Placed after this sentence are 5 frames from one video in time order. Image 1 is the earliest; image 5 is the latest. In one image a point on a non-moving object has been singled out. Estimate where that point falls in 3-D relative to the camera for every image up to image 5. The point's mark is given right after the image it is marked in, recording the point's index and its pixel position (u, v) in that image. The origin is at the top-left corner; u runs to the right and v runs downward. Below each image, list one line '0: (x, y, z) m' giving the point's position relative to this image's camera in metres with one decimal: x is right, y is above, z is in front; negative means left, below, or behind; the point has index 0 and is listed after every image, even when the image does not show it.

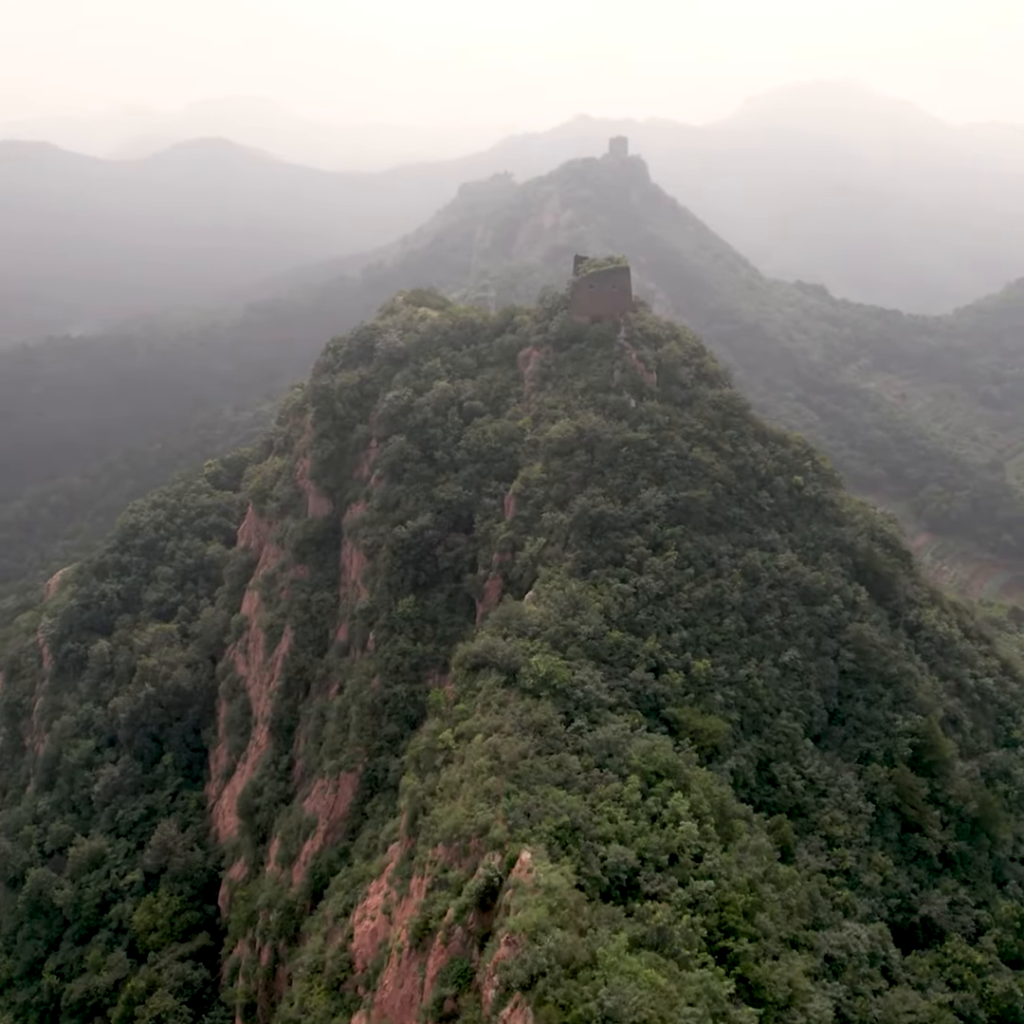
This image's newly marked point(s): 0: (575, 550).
0: (+1.0, -0.6, +19.6) m
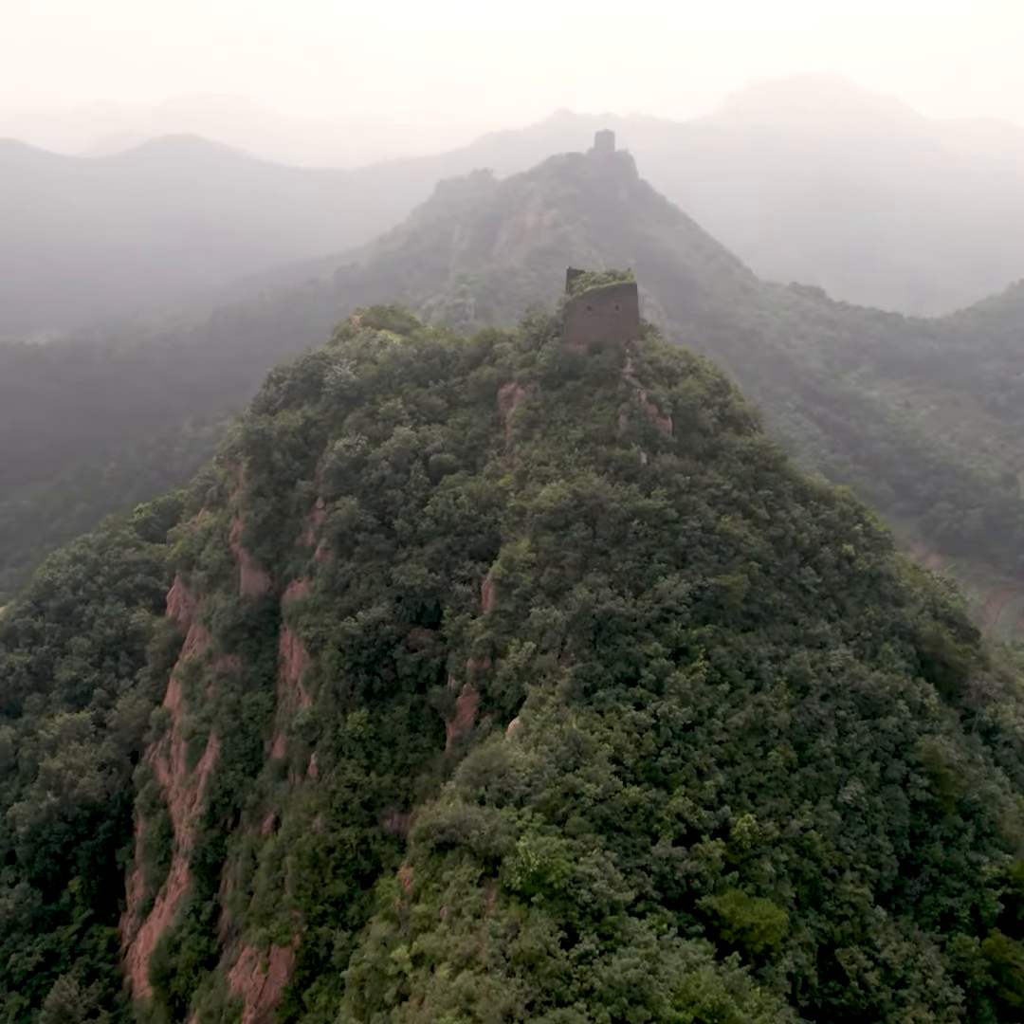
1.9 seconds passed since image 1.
0: (+0.8, -1.9, +15.0) m
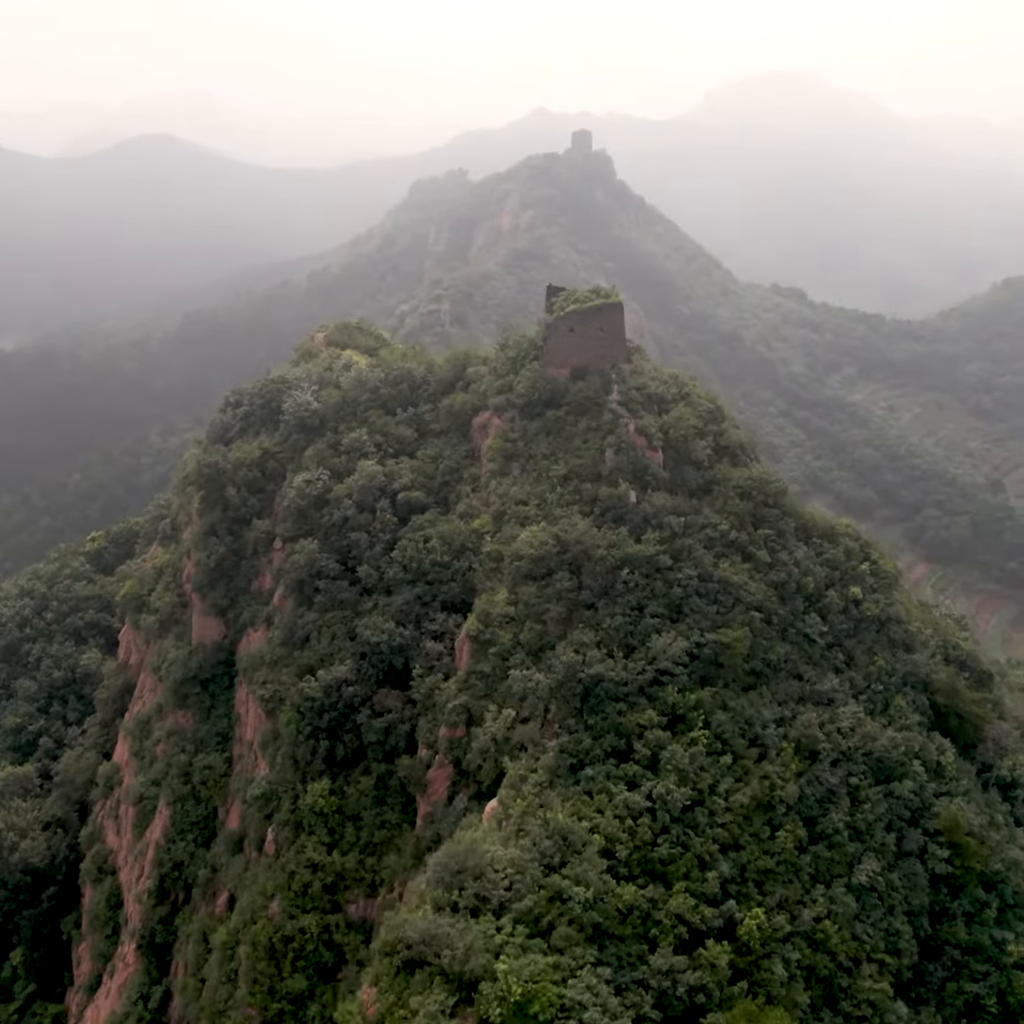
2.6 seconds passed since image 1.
0: (+0.5, -2.5, +13.4) m
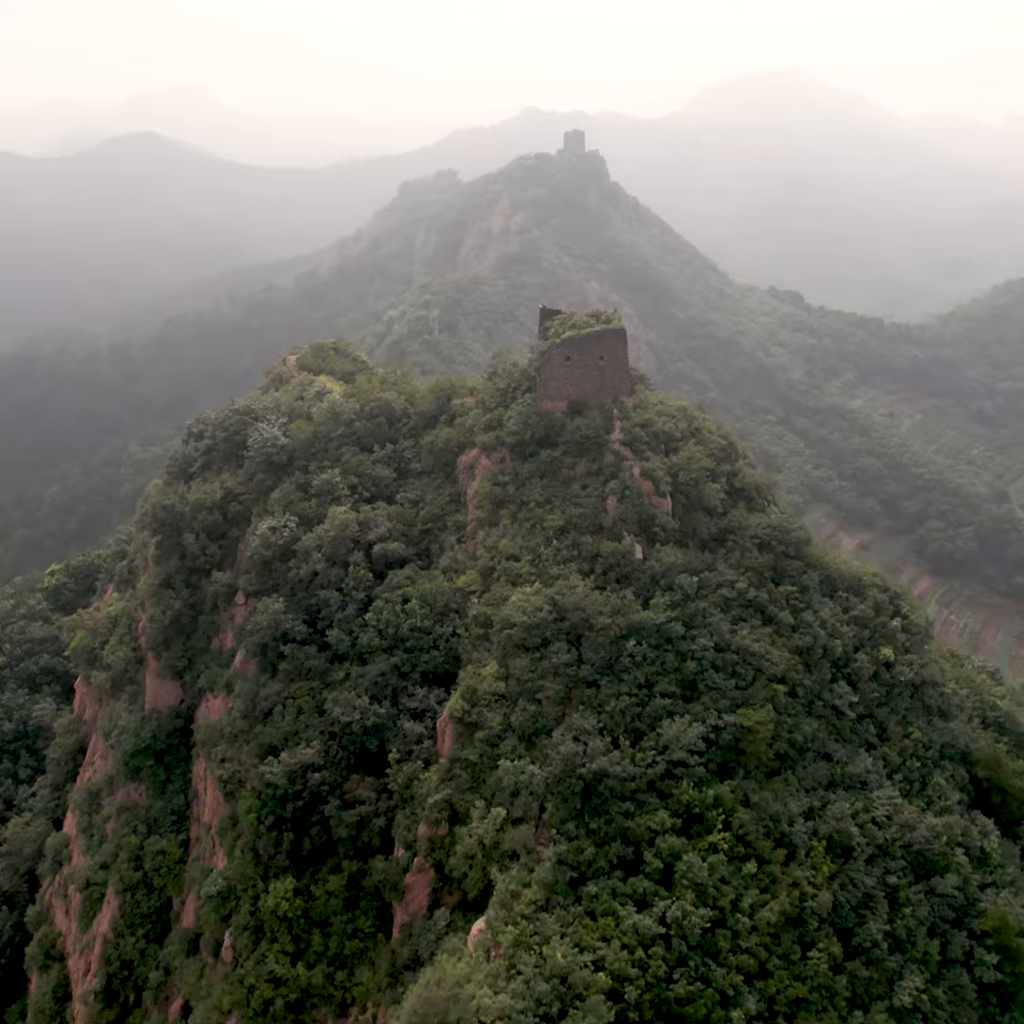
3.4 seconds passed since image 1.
0: (+0.4, -3.1, +11.5) m
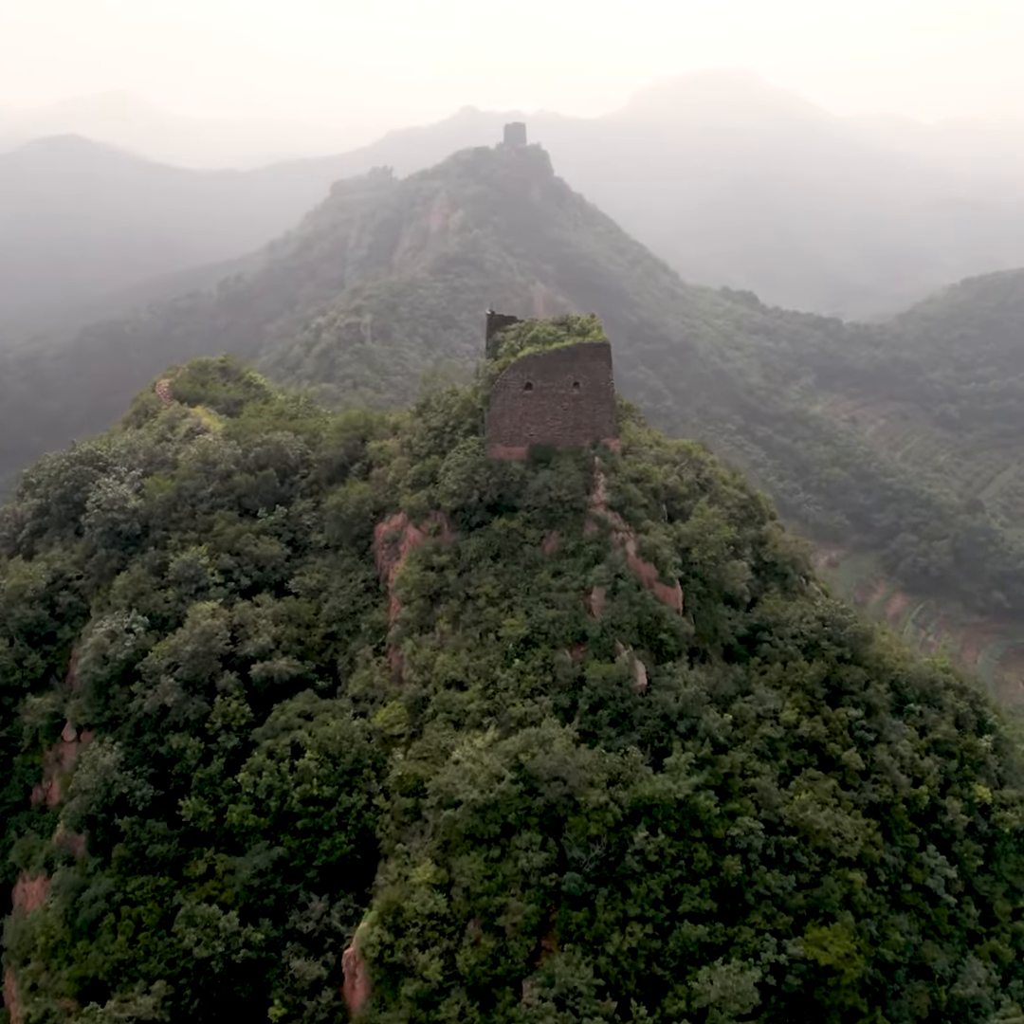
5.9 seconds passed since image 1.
0: (+0.1, -3.9, +6.9) m
